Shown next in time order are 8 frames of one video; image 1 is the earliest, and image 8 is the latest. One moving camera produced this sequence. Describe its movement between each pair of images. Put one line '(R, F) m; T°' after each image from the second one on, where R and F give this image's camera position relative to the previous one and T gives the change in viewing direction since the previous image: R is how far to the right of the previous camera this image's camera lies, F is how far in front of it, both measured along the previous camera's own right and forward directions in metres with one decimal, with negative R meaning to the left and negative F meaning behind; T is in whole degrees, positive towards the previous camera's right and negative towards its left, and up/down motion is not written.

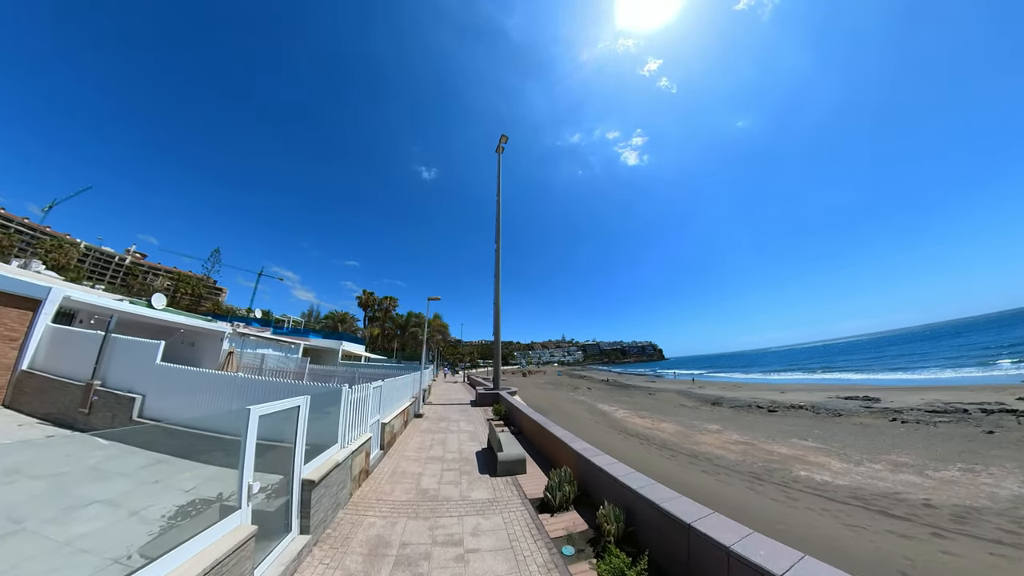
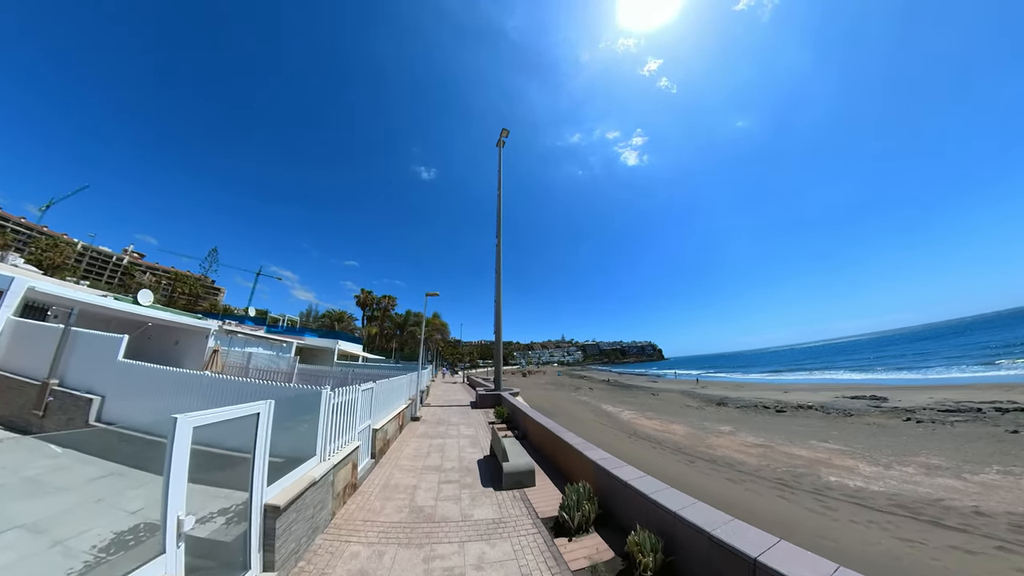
(-0.1, +0.8) m; 0°
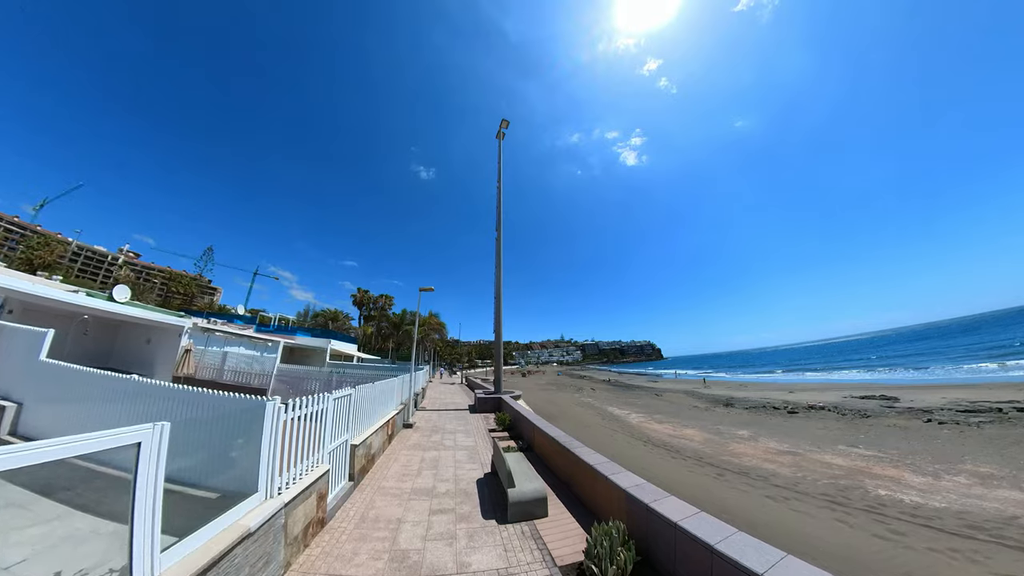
(-0.1, +1.1) m; 0°
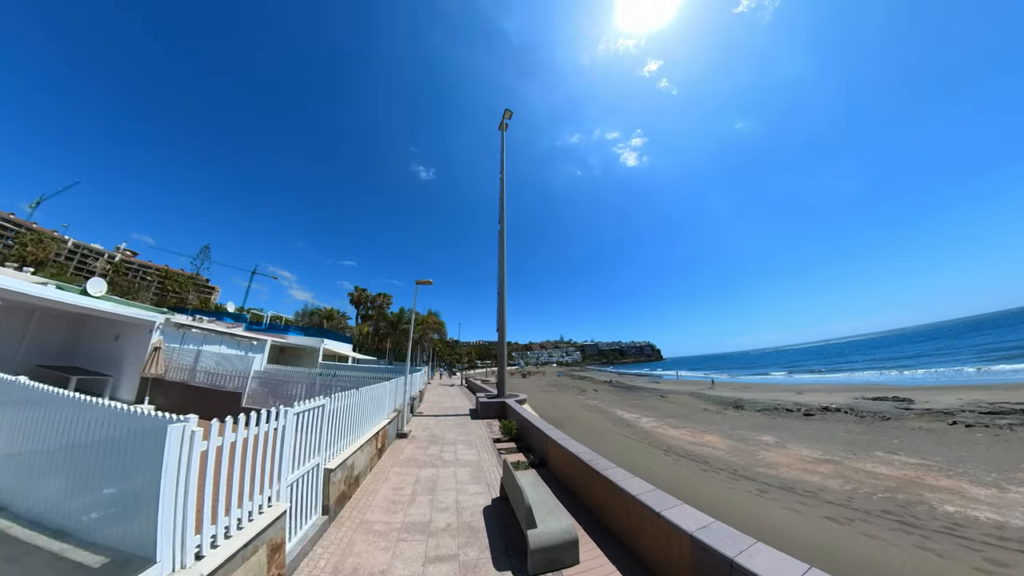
(-0.2, +1.1) m; 0°
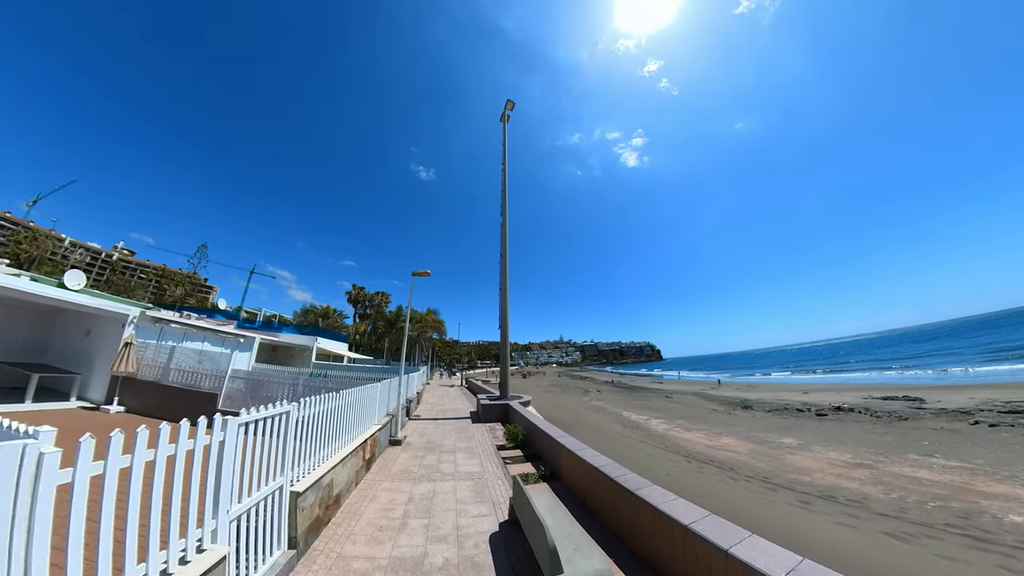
(-0.2, +0.9) m; 0°
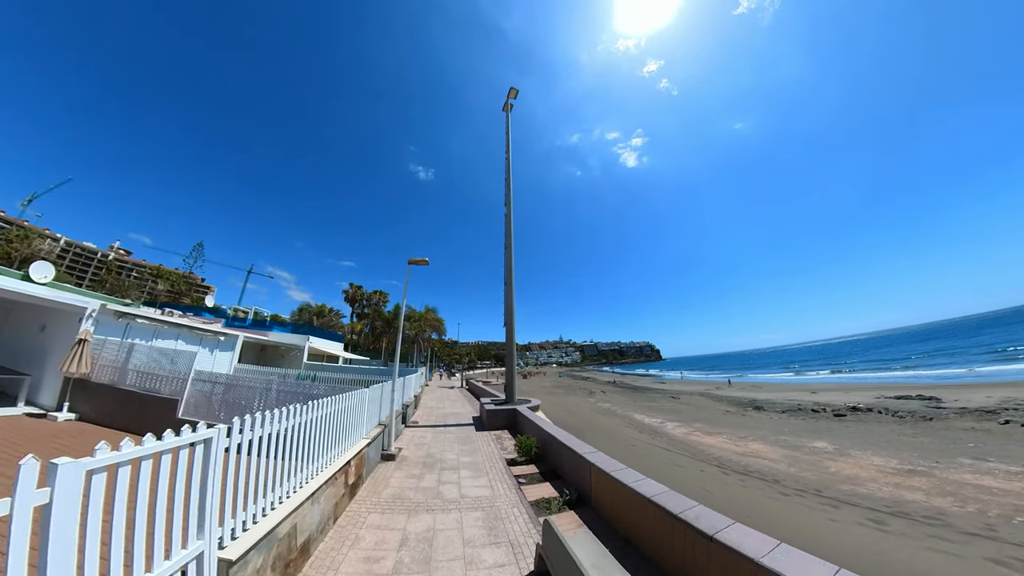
(-0.3, +1.1) m; 0°
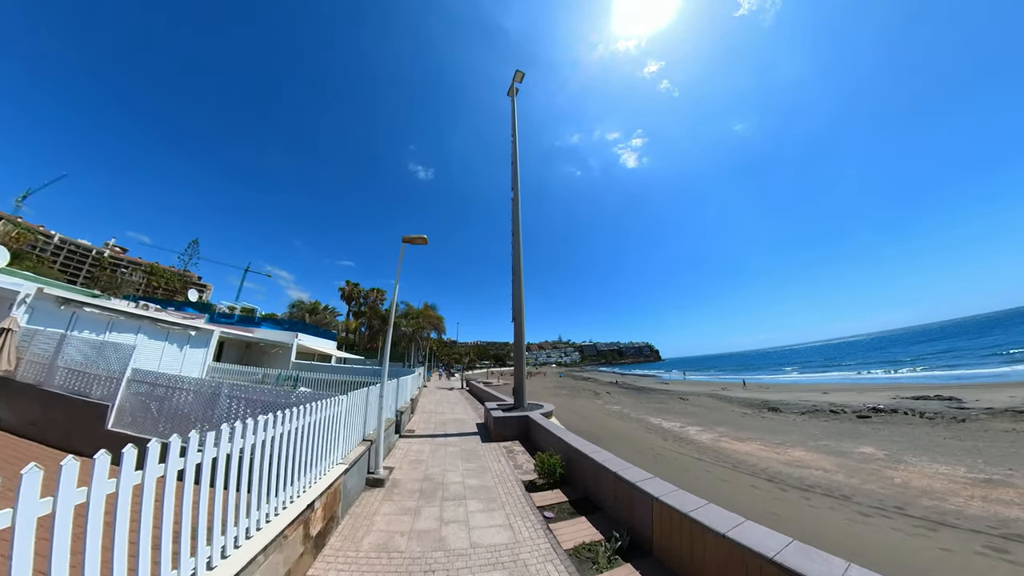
(-0.3, +1.4) m; 0°
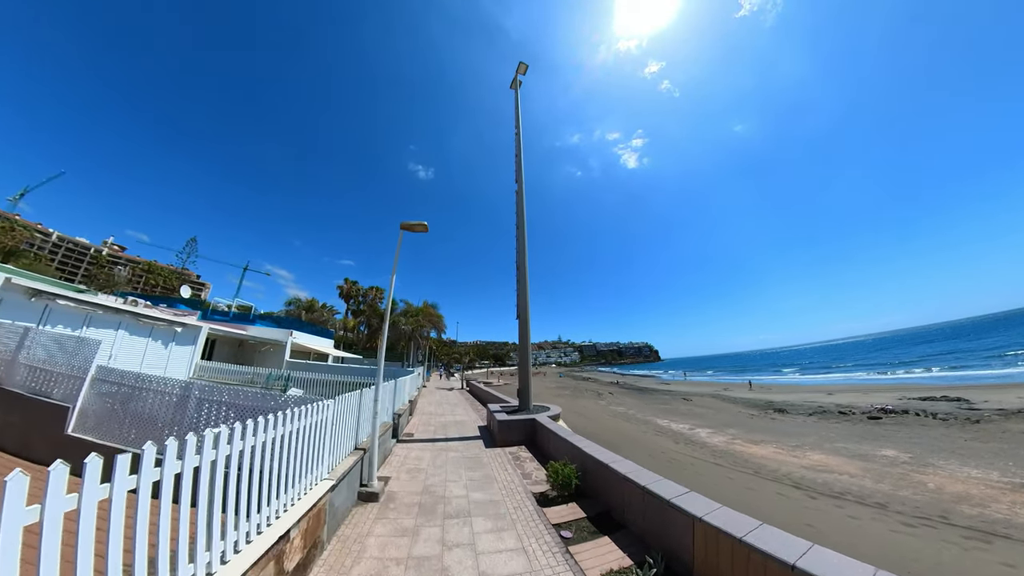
(-0.2, +0.6) m; 0°
